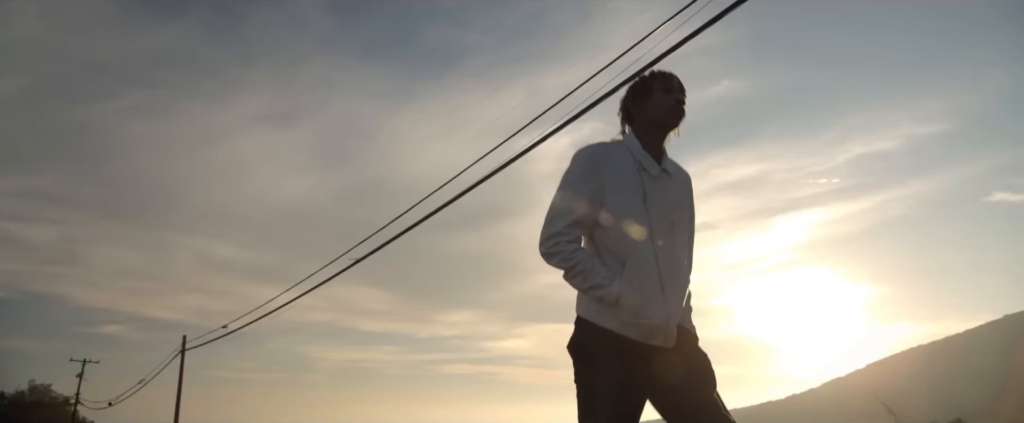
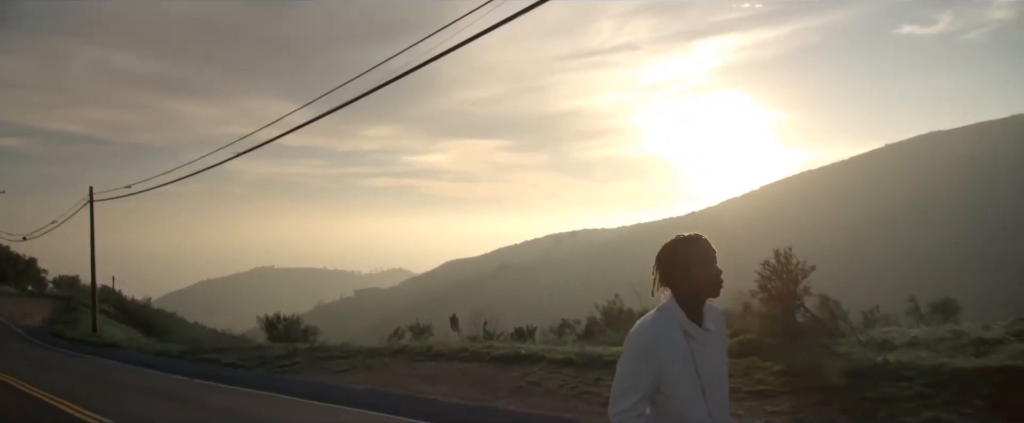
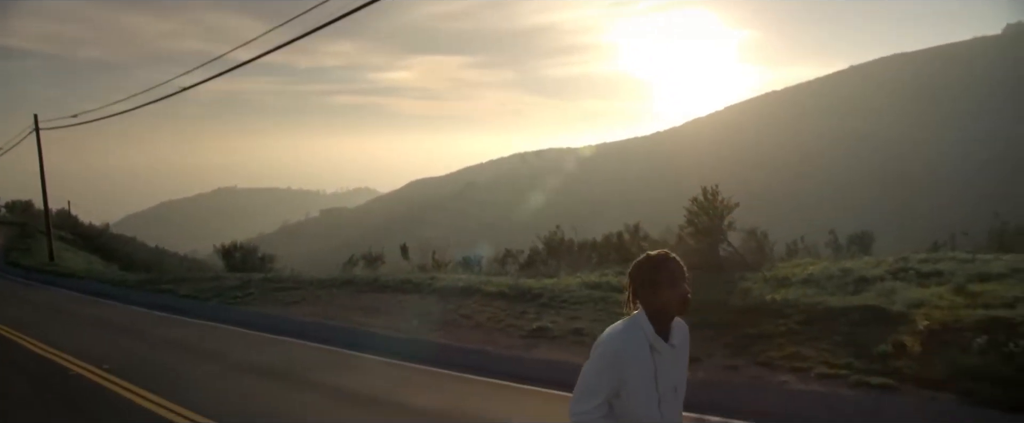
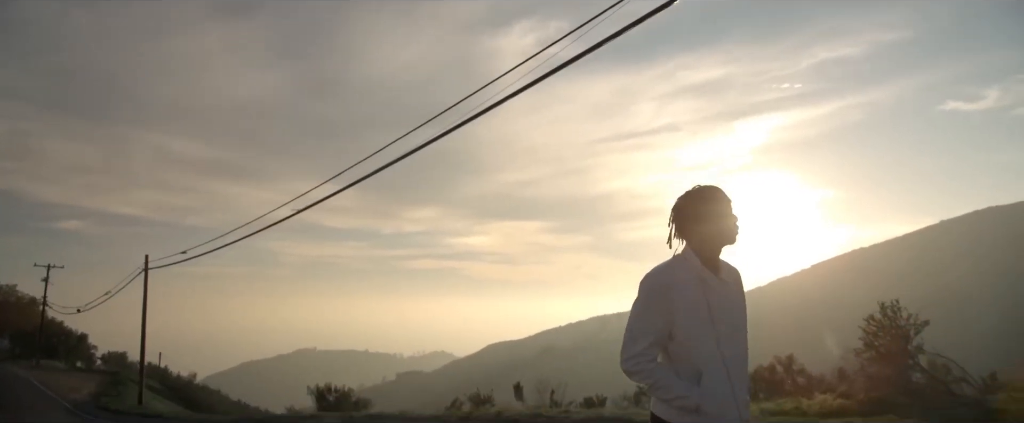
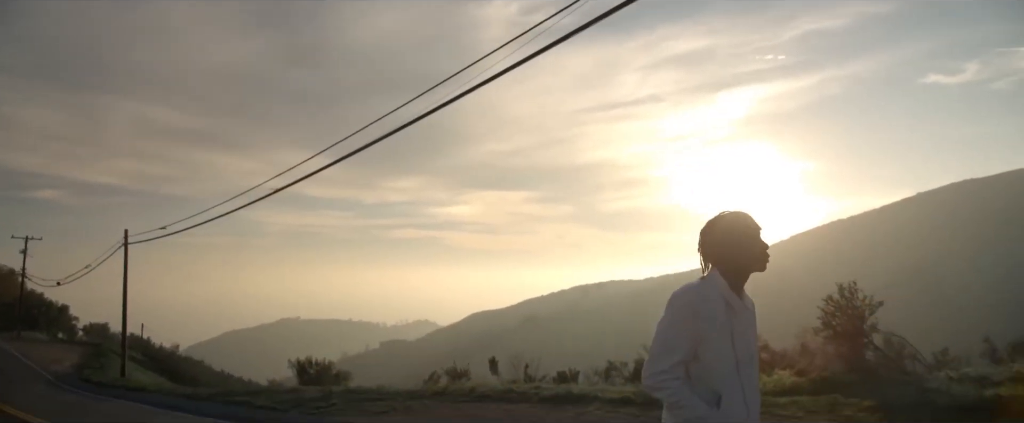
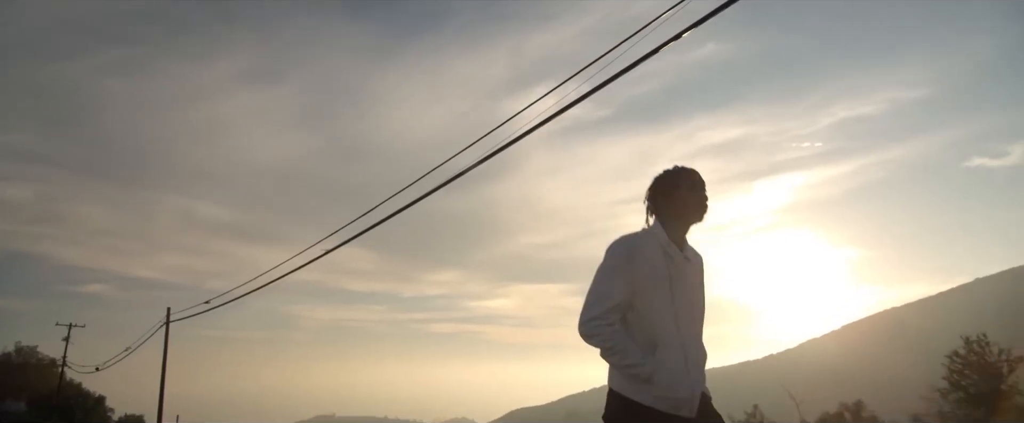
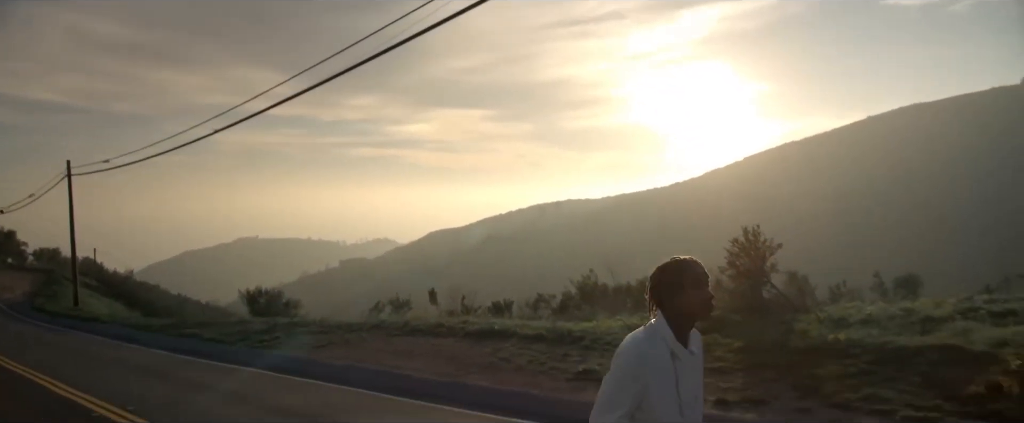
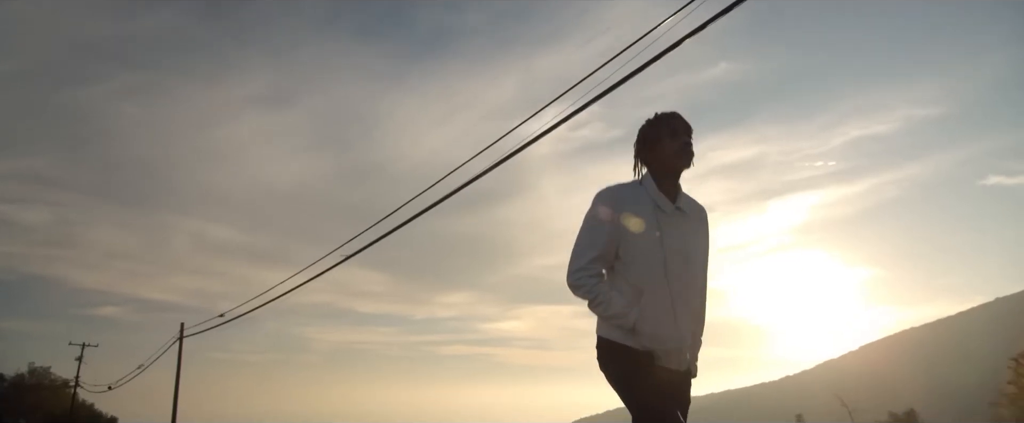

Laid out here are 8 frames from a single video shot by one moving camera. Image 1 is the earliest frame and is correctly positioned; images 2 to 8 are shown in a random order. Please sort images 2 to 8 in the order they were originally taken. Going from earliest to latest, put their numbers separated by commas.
8, 6, 4, 5, 2, 7, 3
